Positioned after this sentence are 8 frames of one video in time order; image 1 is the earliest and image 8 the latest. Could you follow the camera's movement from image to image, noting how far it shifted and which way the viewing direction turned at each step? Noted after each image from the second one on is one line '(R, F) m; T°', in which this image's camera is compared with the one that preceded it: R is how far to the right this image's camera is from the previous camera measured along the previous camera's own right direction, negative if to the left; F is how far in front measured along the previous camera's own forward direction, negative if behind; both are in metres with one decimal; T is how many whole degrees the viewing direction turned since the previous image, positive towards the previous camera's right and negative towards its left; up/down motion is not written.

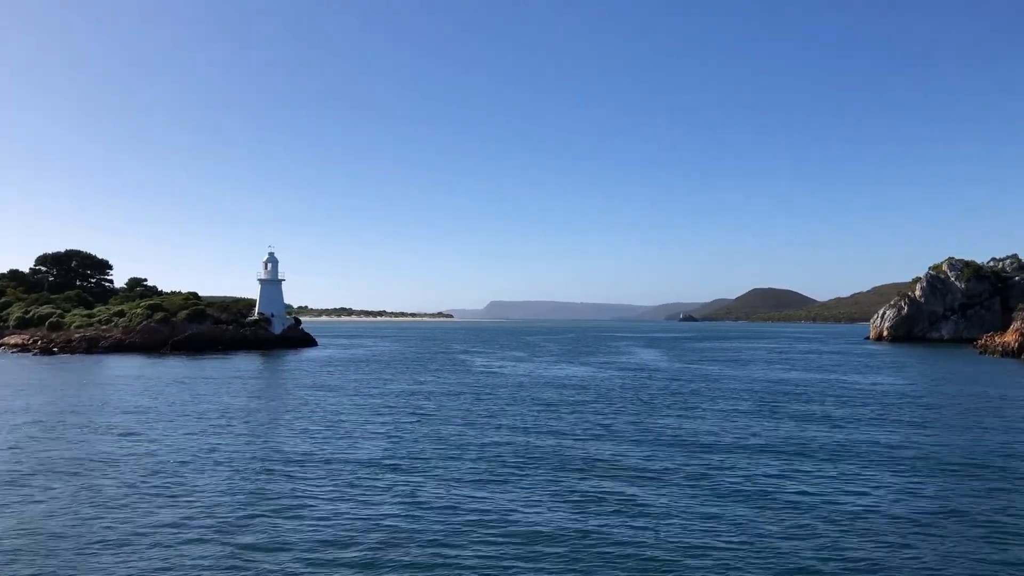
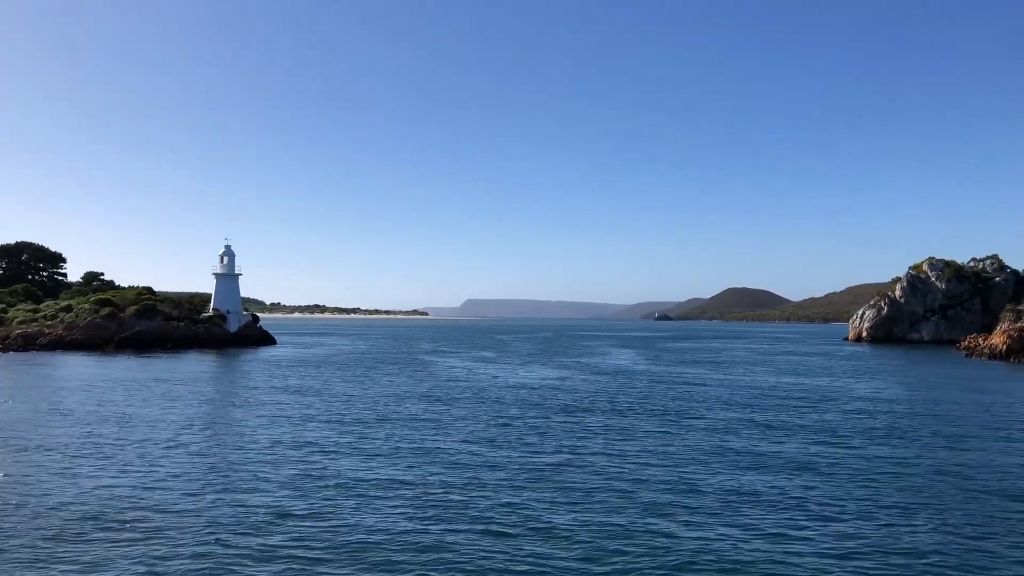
(+0.6, +3.7) m; +2°
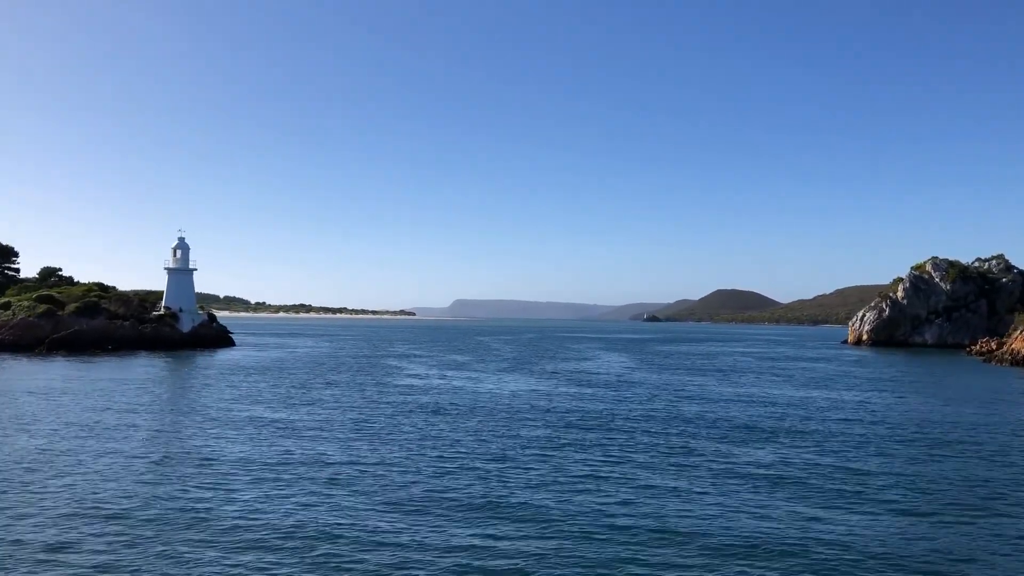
(+0.7, +6.1) m; +1°
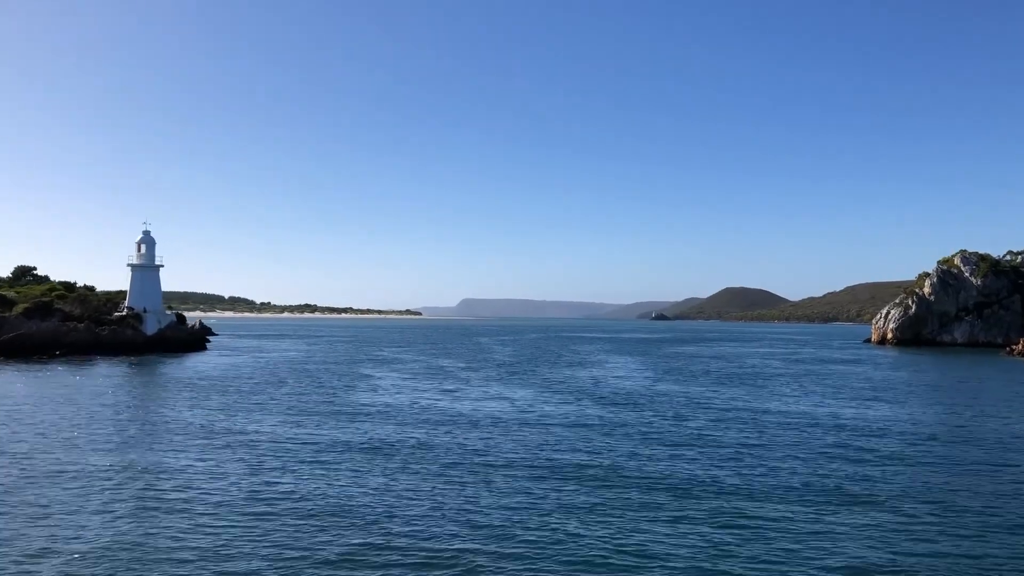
(+0.8, +6.4) m; 0°
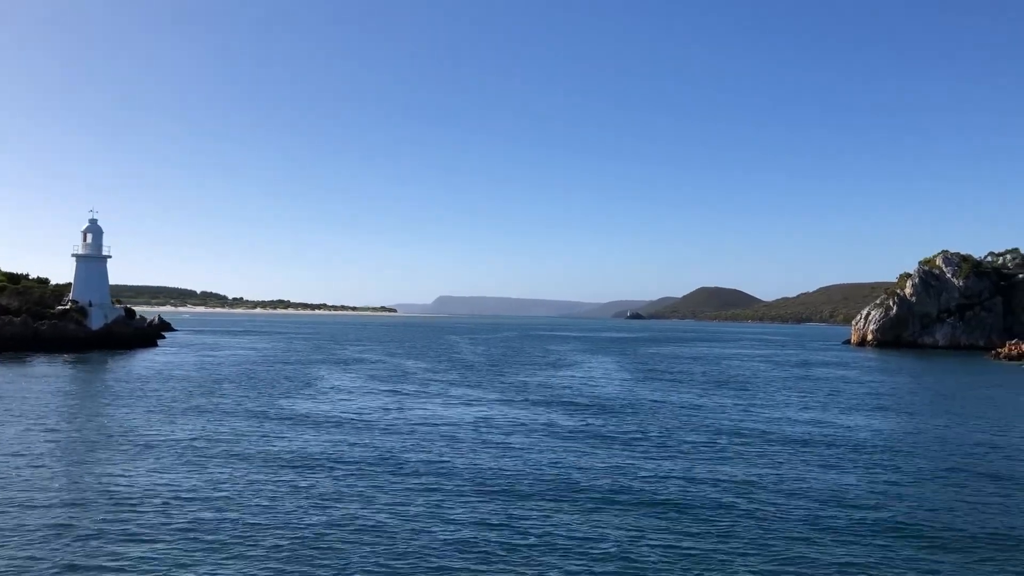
(+0.2, +3.3) m; +2°
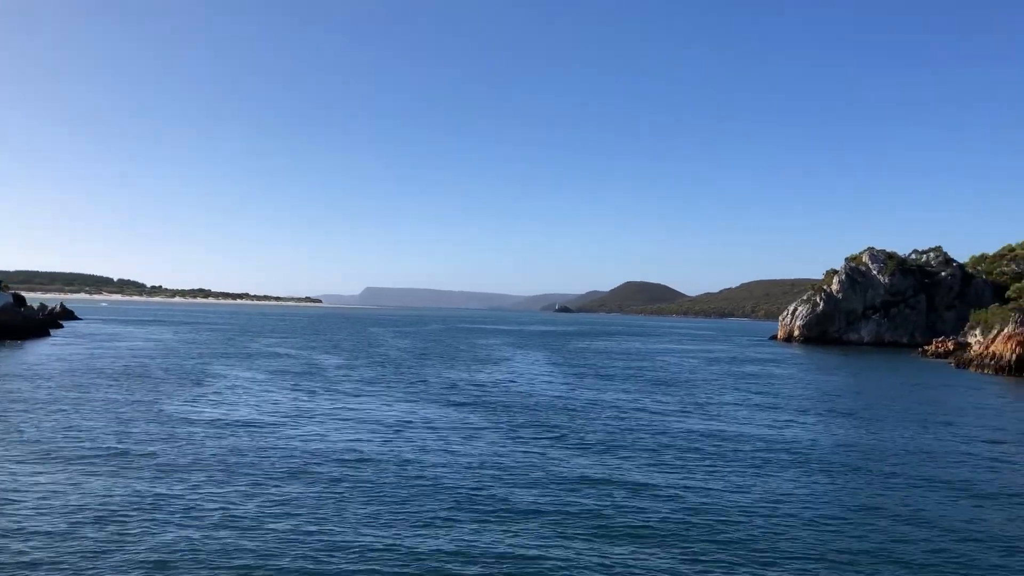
(-0.1, +3.5) m; +6°
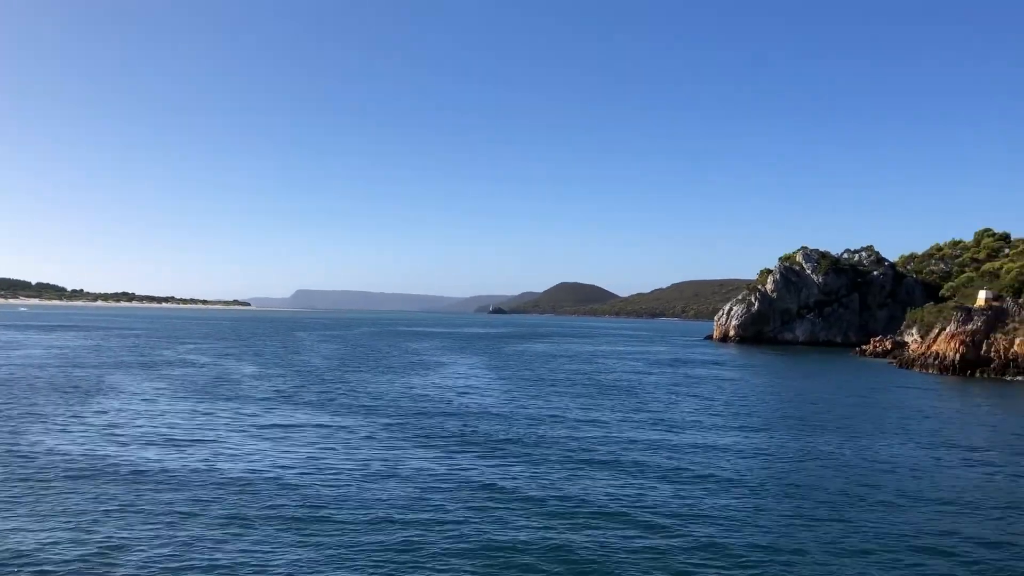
(0.0, +3.7) m; +5°
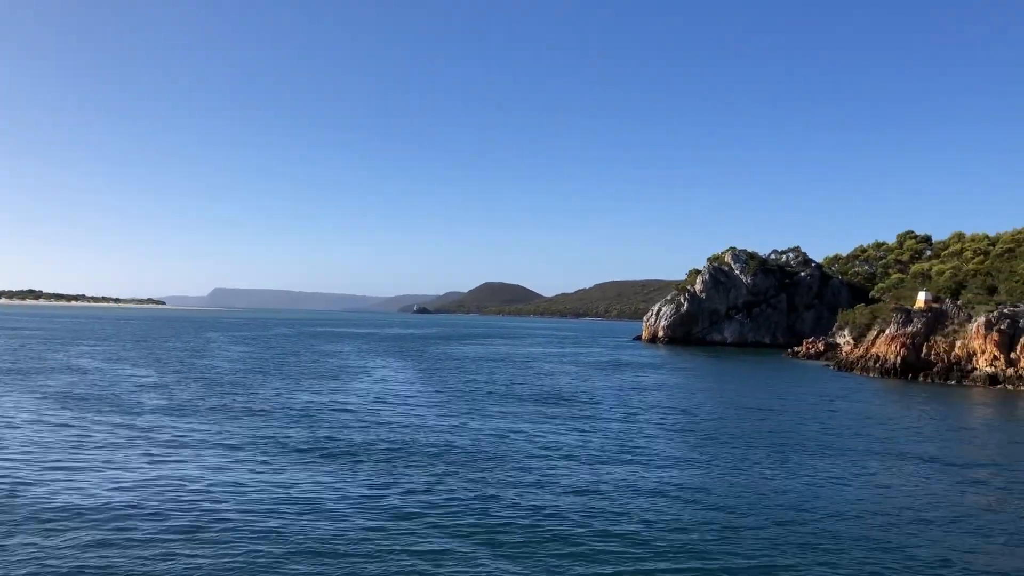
(-0.5, +3.8) m; +6°
